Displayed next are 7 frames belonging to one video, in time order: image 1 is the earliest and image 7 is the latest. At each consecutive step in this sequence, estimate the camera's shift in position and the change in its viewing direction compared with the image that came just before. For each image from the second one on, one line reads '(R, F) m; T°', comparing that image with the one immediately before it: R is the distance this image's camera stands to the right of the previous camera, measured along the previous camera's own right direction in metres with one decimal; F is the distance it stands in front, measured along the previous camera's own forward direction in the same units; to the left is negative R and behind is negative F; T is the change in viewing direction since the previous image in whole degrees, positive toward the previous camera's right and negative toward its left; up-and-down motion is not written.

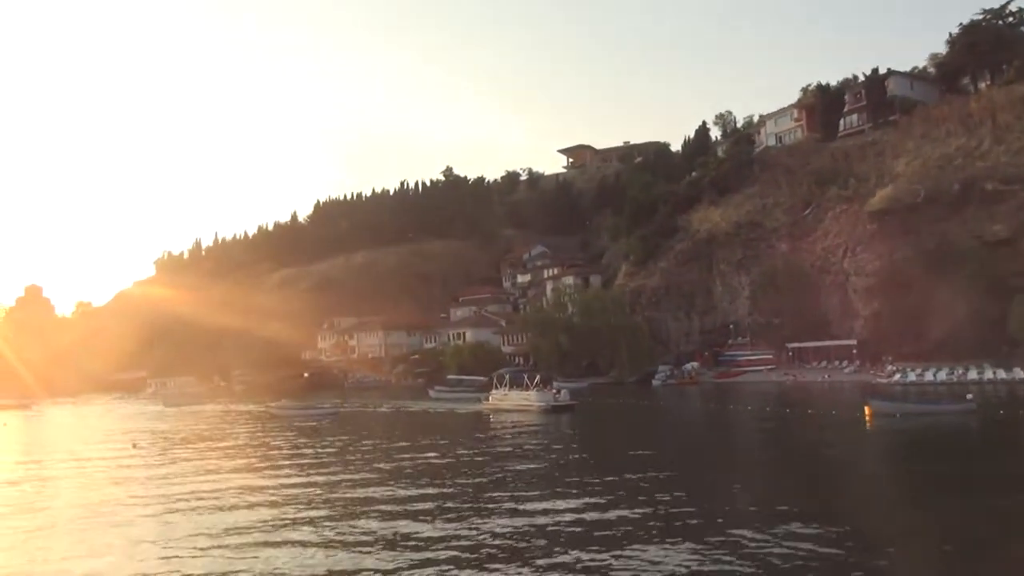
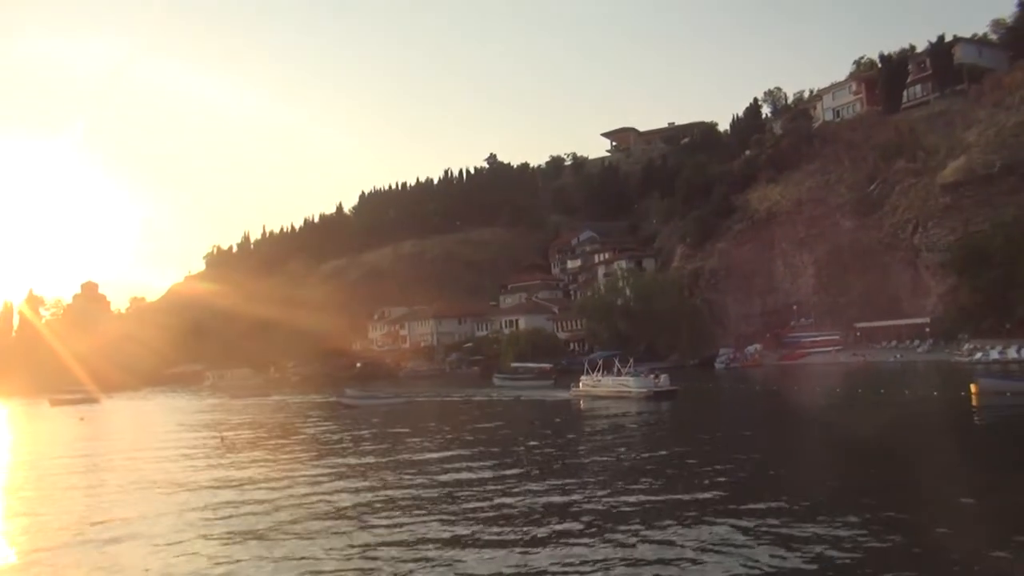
(-1.5, +0.9) m; -3°
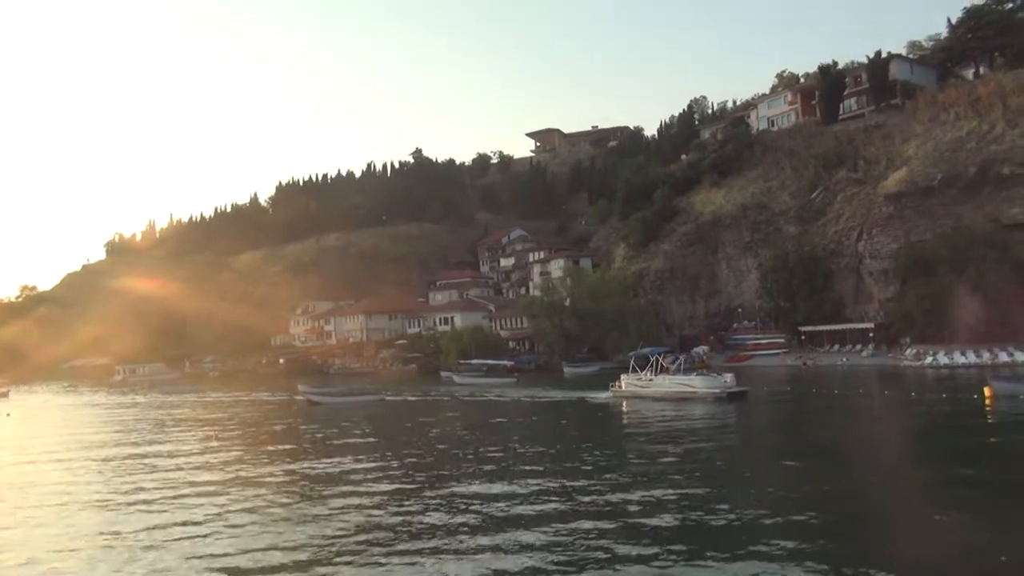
(-3.9, +2.0) m; +7°
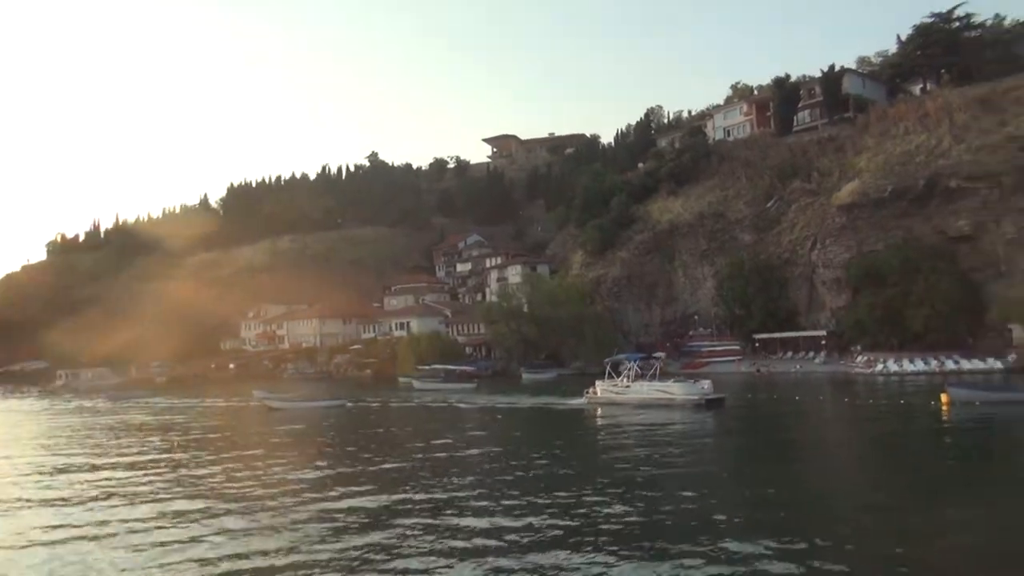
(-0.5, +0.4) m; +3°
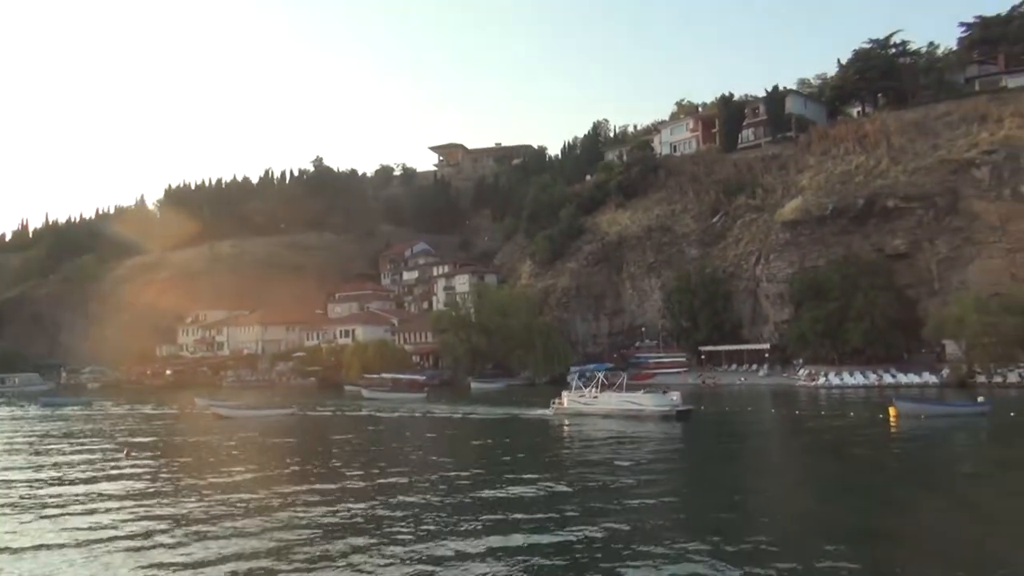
(-0.8, +0.1) m; +4°
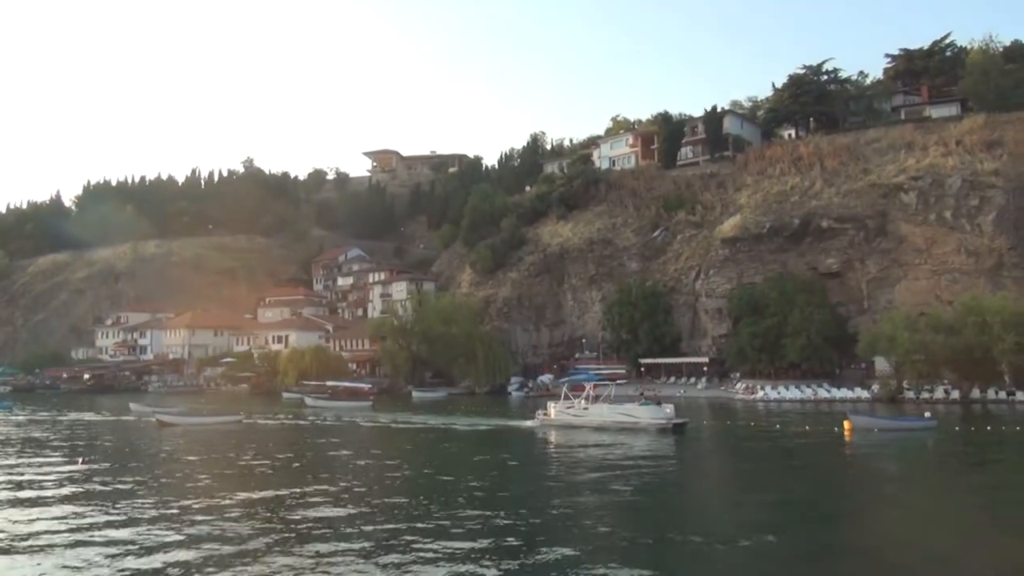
(-1.6, +0.3) m; +5°
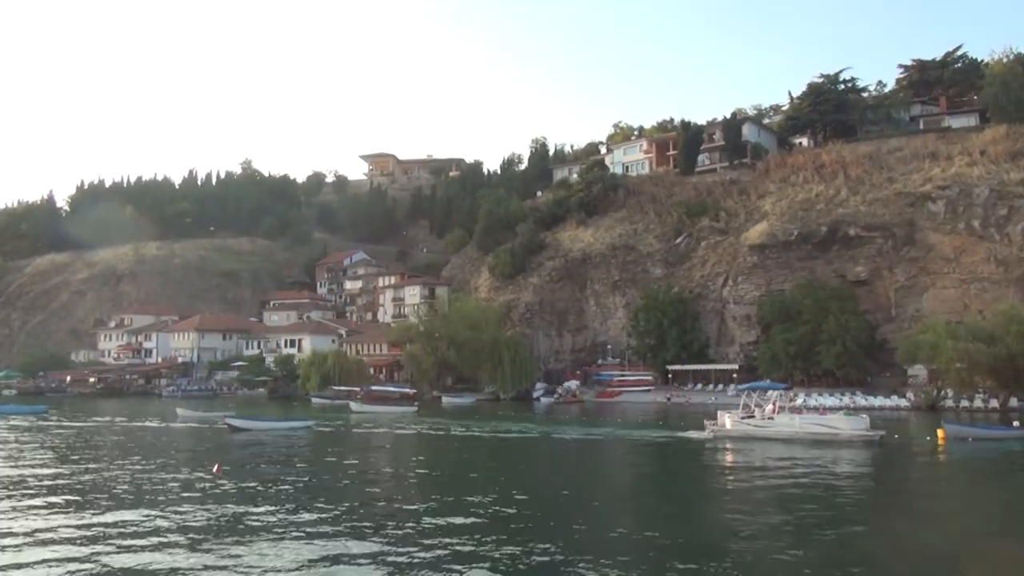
(-4.4, +0.5) m; +1°
